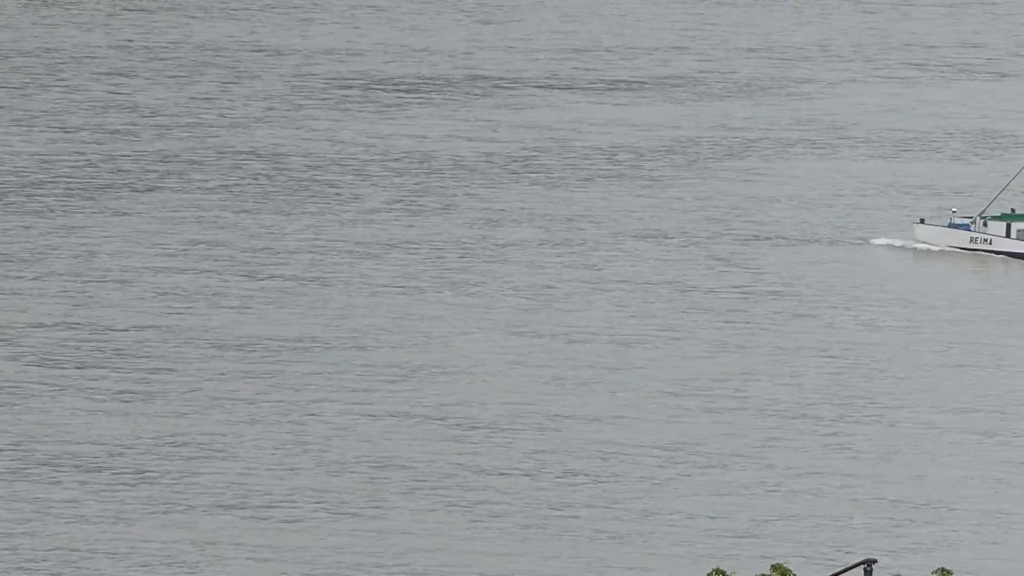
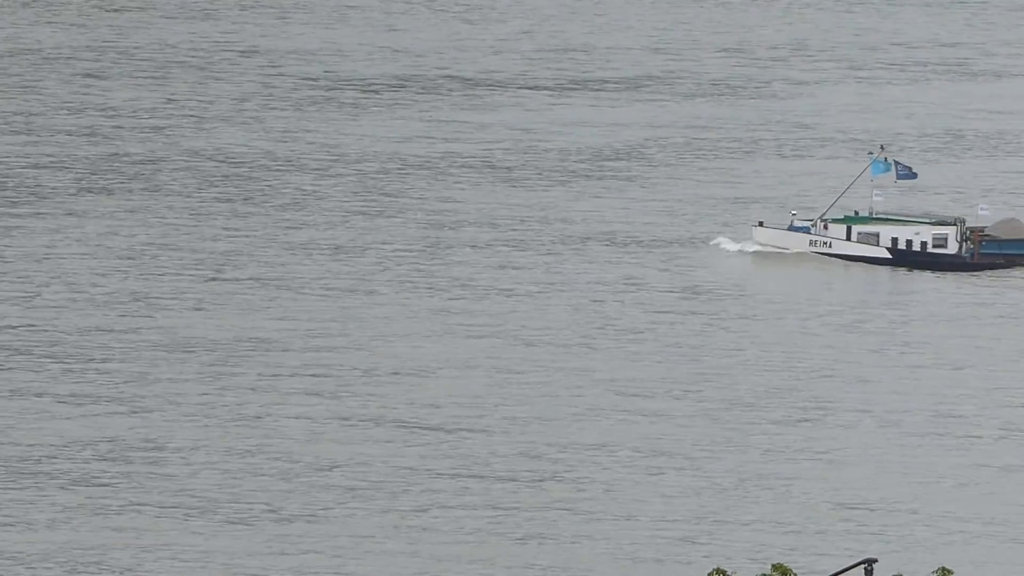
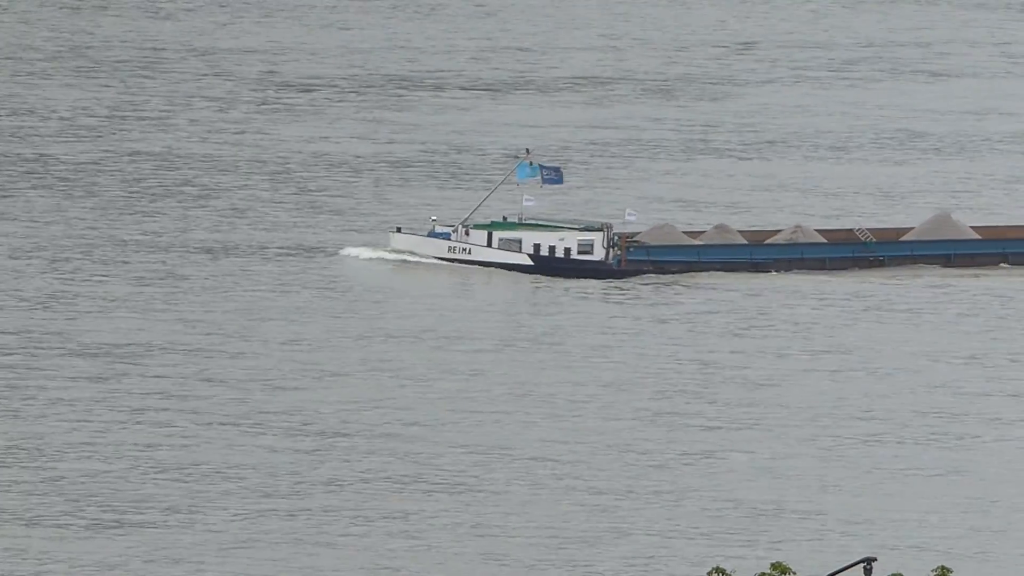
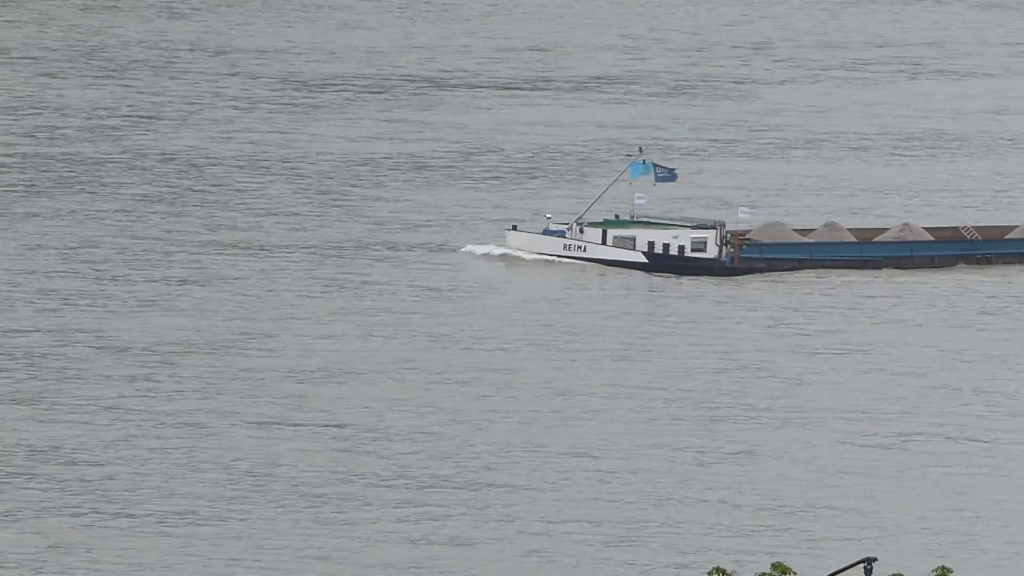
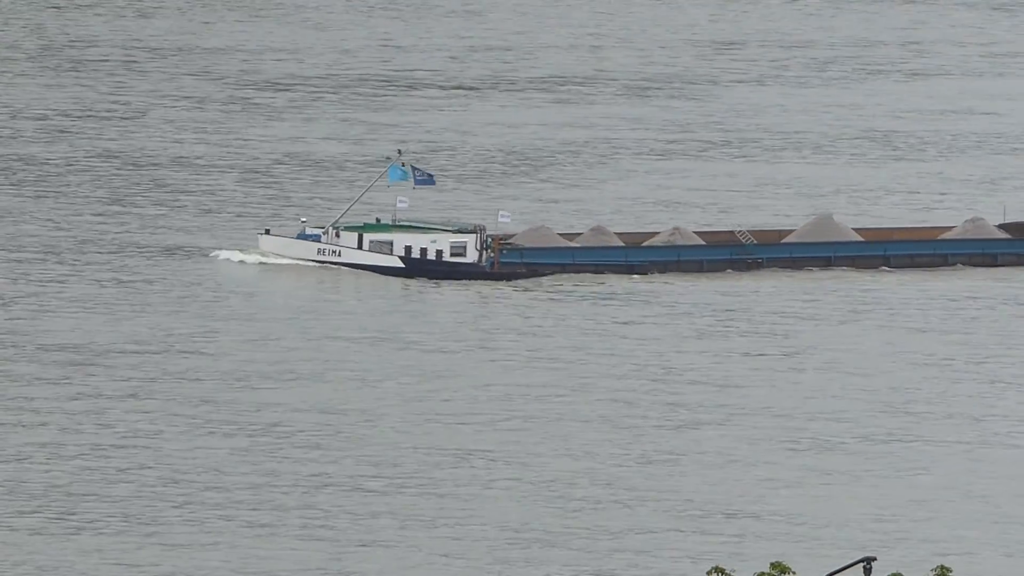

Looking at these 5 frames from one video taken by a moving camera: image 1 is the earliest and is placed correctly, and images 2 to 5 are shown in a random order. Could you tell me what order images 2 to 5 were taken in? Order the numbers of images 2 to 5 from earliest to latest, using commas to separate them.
2, 4, 3, 5
